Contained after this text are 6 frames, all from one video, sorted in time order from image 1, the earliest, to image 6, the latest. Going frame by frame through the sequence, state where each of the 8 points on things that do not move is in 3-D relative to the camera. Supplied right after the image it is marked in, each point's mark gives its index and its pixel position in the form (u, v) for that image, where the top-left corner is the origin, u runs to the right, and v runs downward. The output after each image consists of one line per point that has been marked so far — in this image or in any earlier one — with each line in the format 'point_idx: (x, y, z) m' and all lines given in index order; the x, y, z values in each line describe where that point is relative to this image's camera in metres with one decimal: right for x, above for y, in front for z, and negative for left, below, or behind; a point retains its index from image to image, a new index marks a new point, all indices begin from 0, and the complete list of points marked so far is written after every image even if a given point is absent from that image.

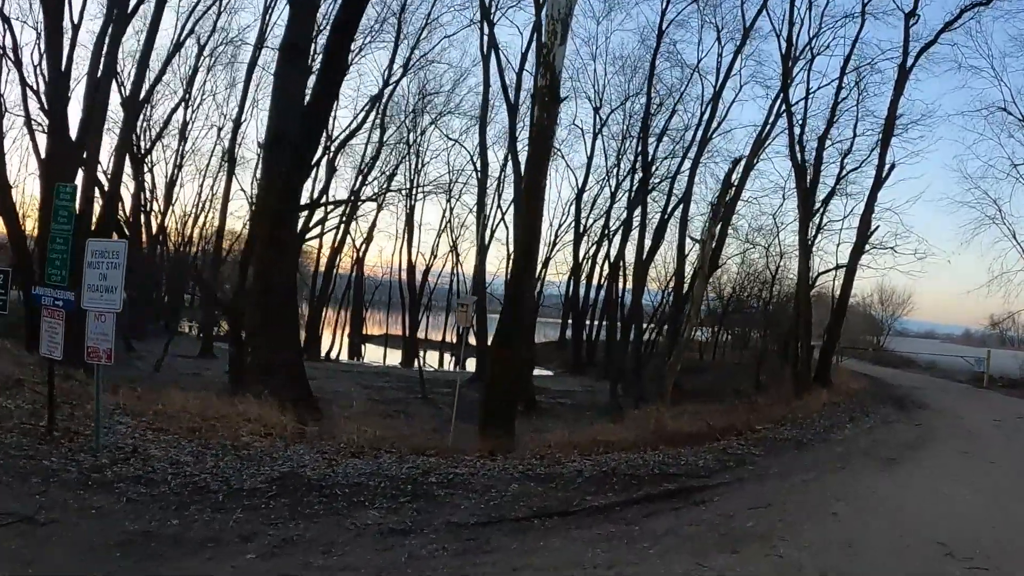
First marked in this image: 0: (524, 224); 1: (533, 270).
0: (+0.2, +0.9, +13.5) m
1: (+0.3, +0.2, +13.5) m
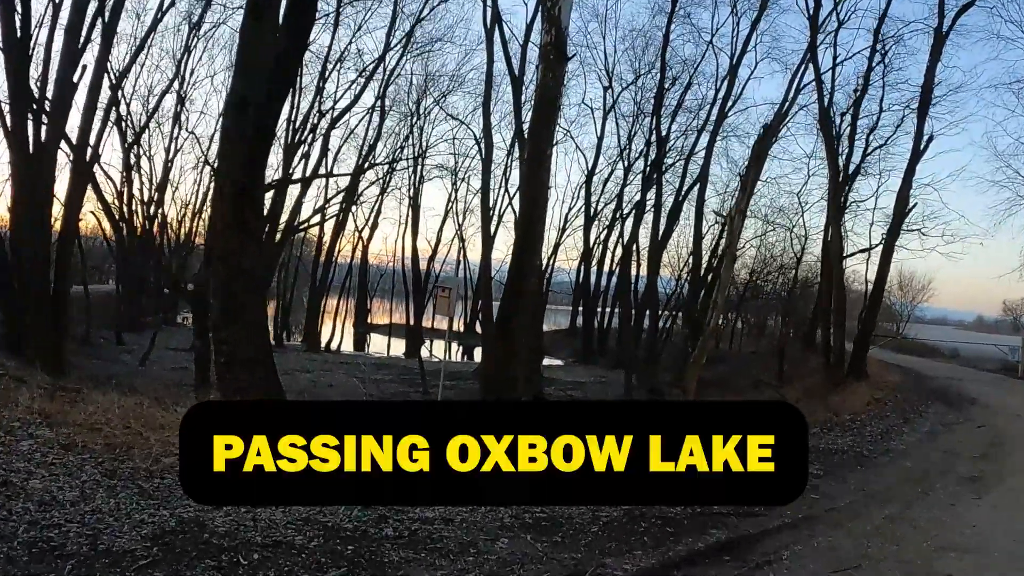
0: (+0.2, +1.1, +11.9) m
1: (+0.4, +0.4, +11.9) m
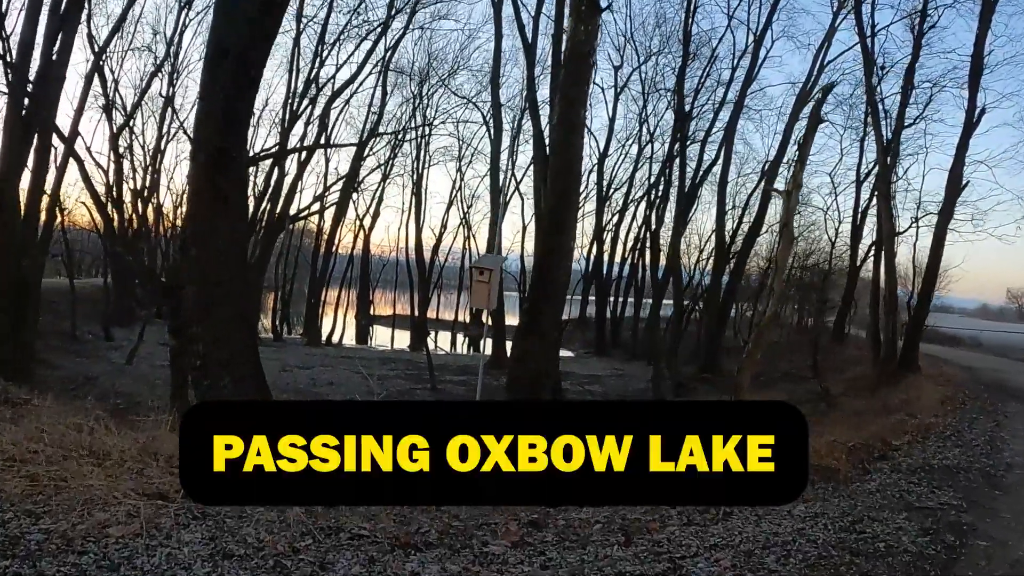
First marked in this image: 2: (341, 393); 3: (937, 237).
0: (+0.6, +1.3, +10.3) m
1: (+0.7, +0.6, +10.3) m
2: (-3.8, -2.3, +17.2) m
3: (+9.3, +1.1, +17.0) m
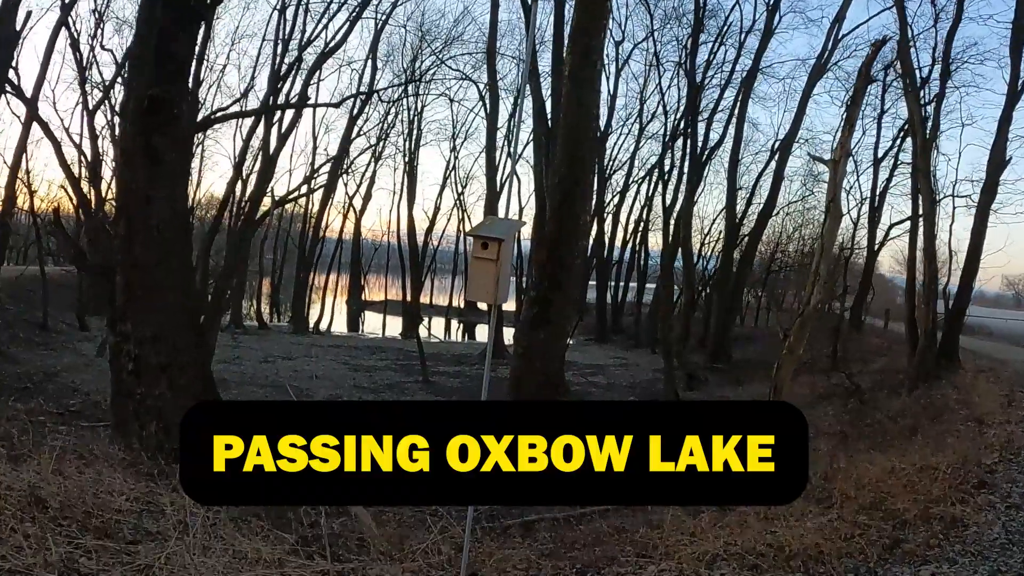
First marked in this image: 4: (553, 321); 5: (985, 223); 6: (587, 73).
0: (+0.6, +1.5, +8.7) m
1: (+0.8, +0.7, +8.7) m
2: (-3.8, -2.0, +15.7) m
3: (+9.3, +1.4, +15.5) m
4: (+0.5, -0.3, +8.7) m
5: (+9.5, +1.3, +15.6) m
6: (+0.8, +2.4, +8.7) m
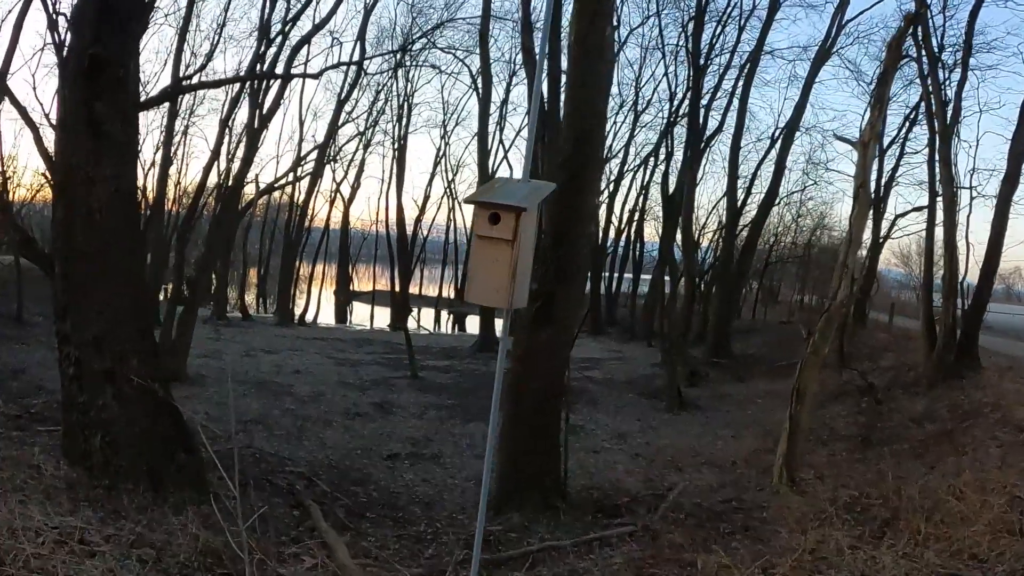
0: (+0.6, +1.6, +7.8) m
1: (+0.8, +0.8, +7.8) m
2: (-3.9, -1.9, +14.8) m
3: (+9.2, +1.5, +14.7) m
4: (+0.4, -0.3, +7.8) m
5: (+9.4, +1.4, +14.8) m
6: (+0.8, +2.5, +7.8) m
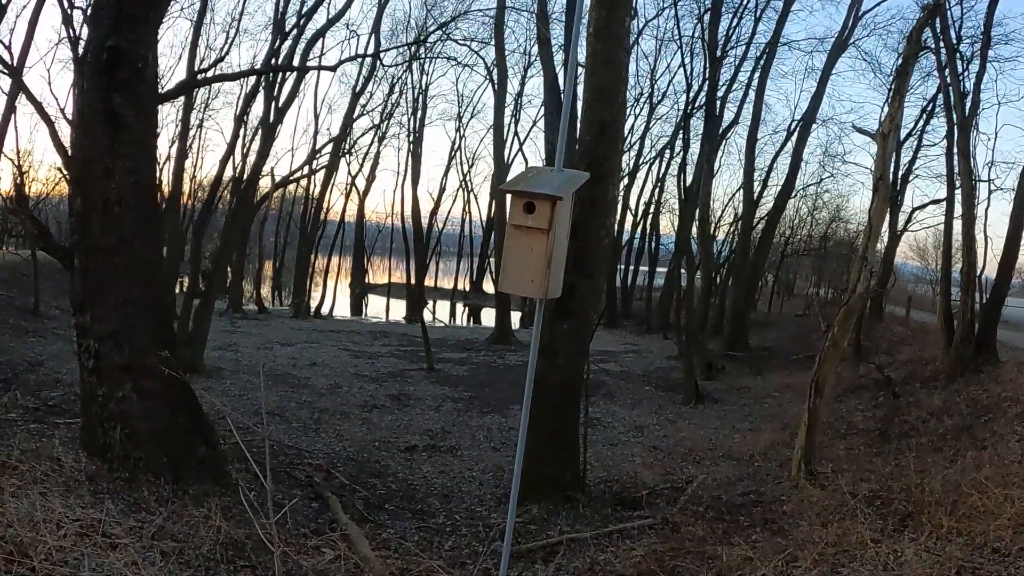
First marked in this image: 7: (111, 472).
0: (+0.8, +1.6, +7.7) m
1: (+1.0, +0.9, +7.7) m
2: (-3.6, -1.7, +14.8) m
3: (+9.5, +1.7, +14.5) m
4: (+0.6, -0.2, +7.8) m
5: (+9.7, +1.6, +14.6) m
6: (+1.0, +2.5, +7.7) m
7: (-3.0, -1.4, +5.9) m
